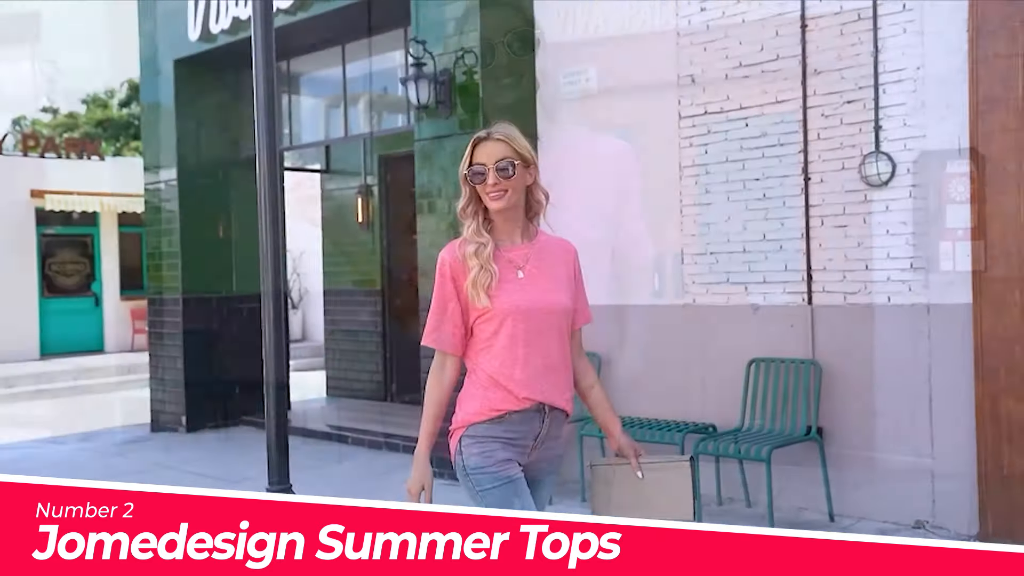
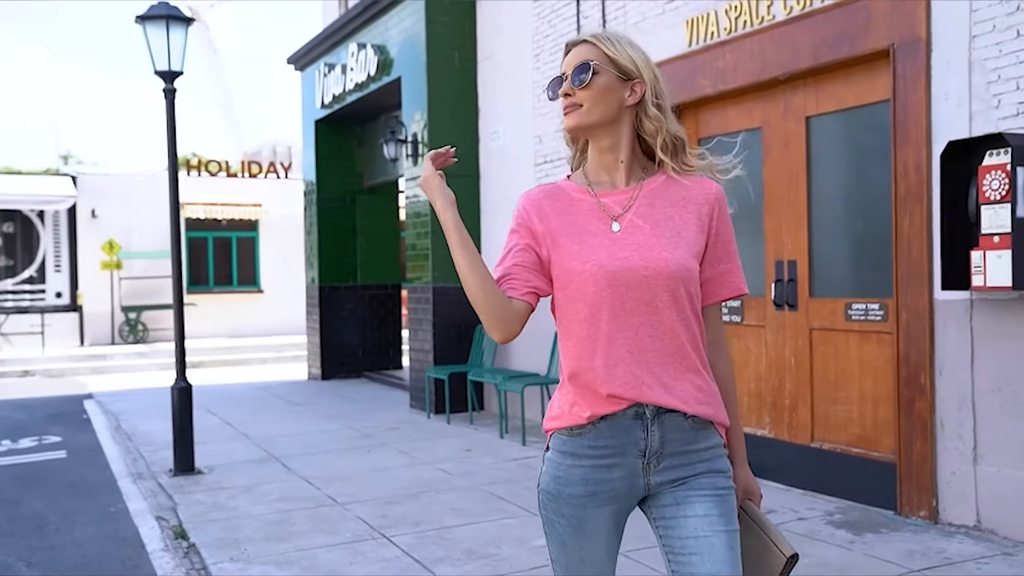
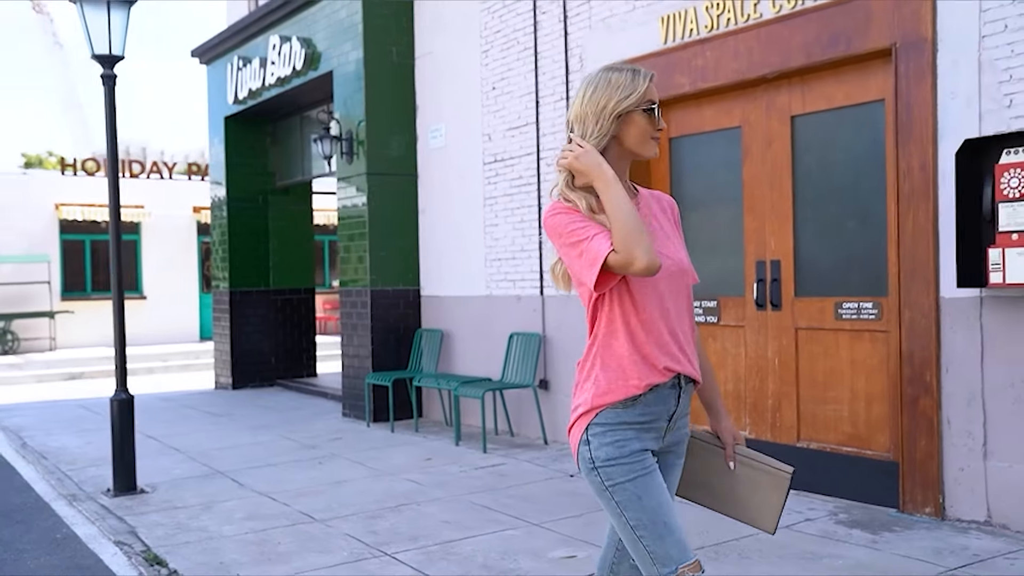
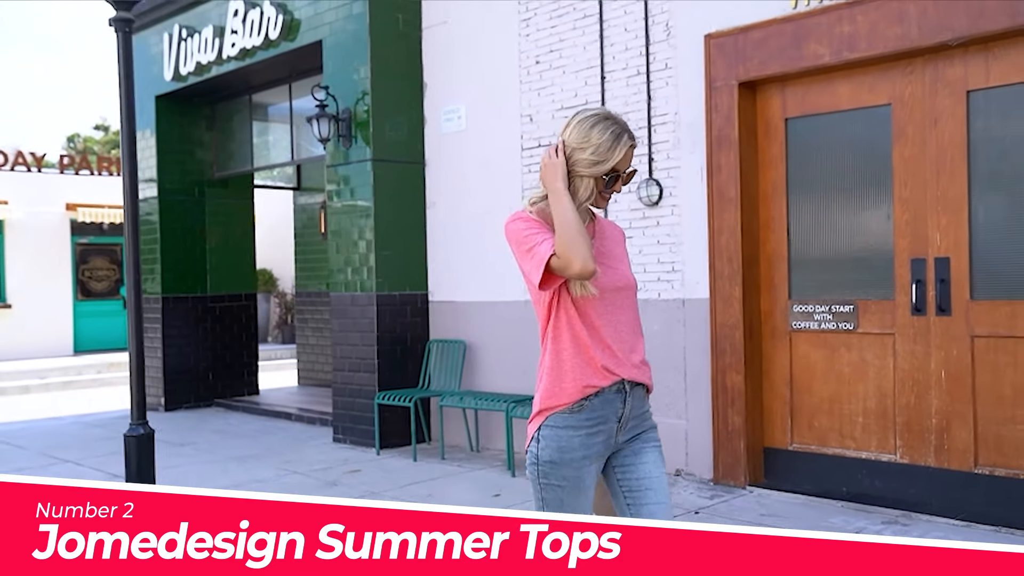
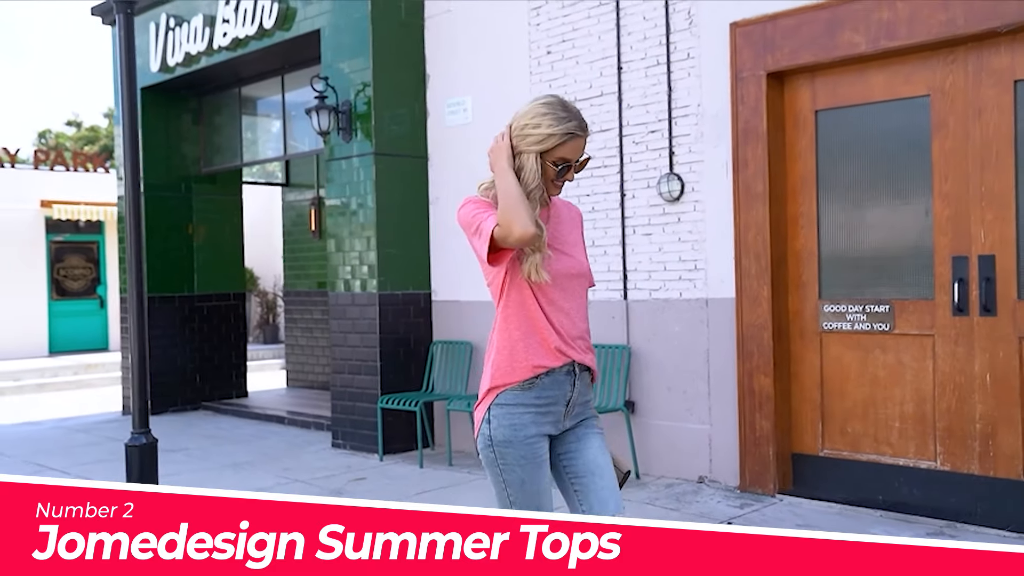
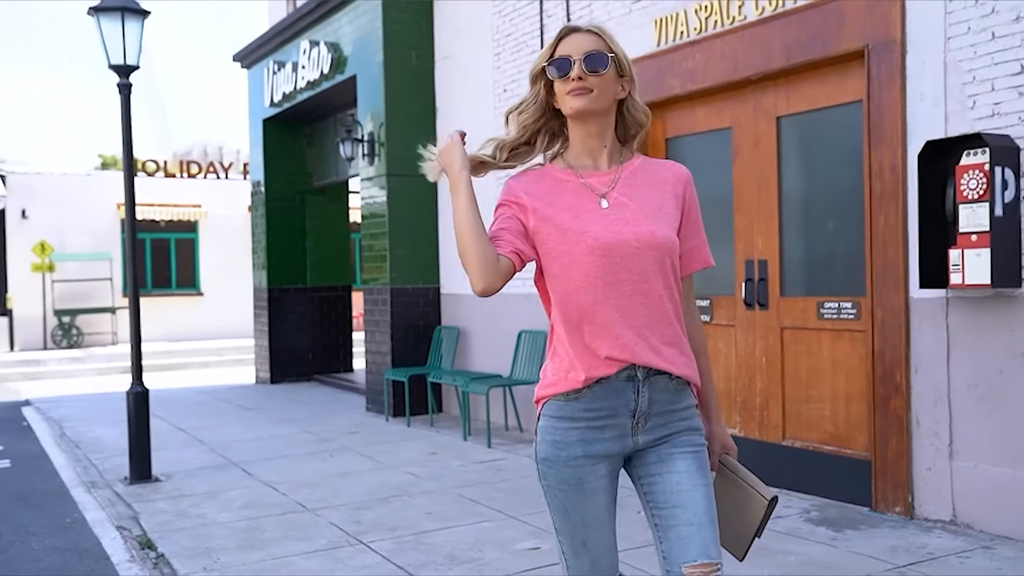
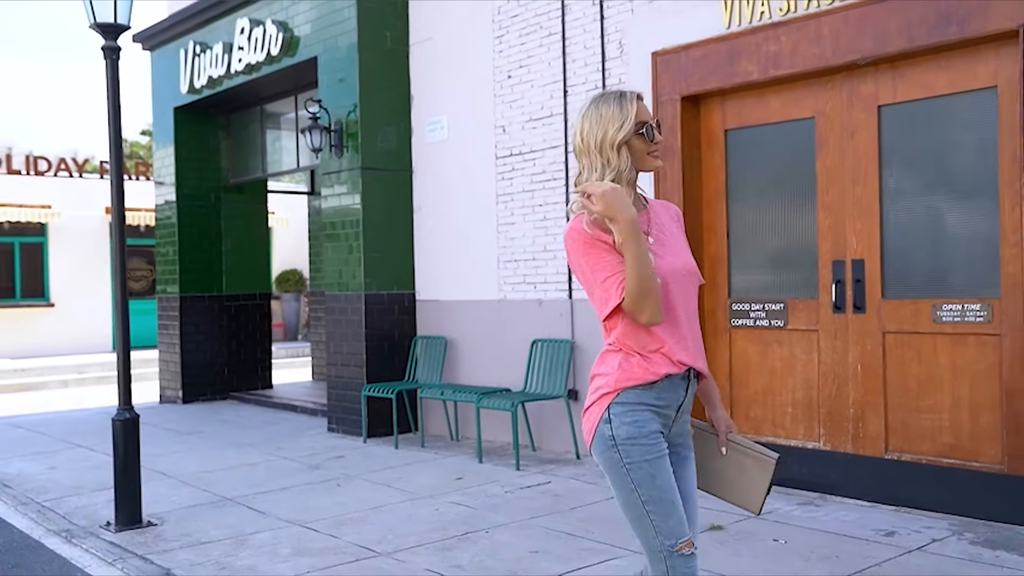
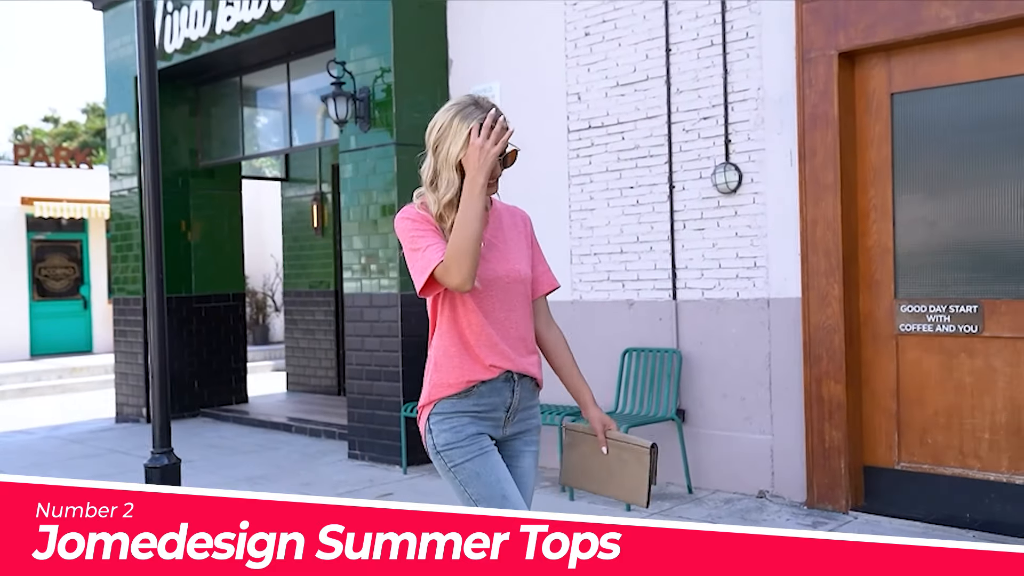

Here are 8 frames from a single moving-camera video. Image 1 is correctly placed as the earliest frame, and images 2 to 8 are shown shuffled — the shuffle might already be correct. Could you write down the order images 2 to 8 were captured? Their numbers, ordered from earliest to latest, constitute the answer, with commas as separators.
8, 5, 4, 7, 3, 6, 2
